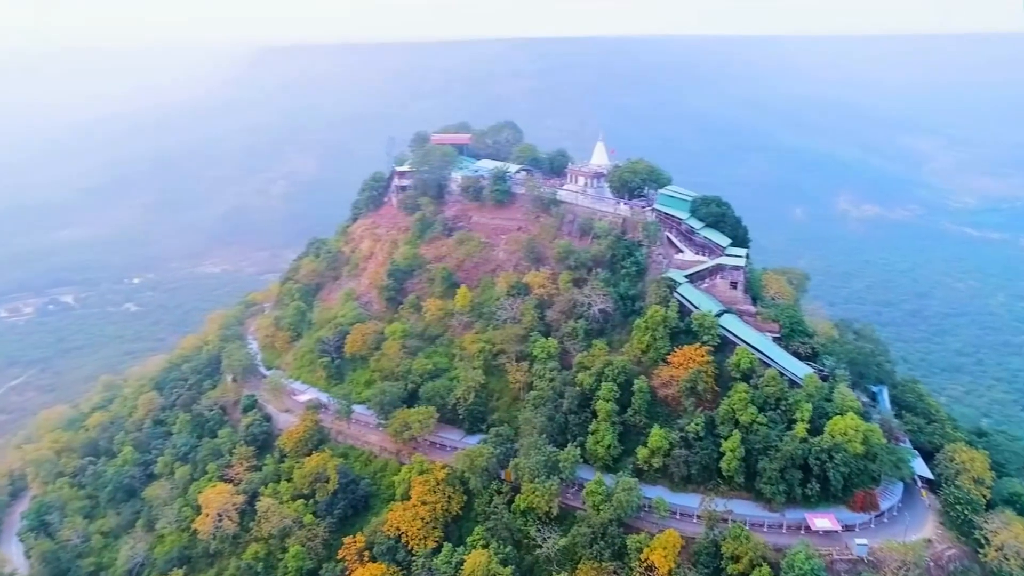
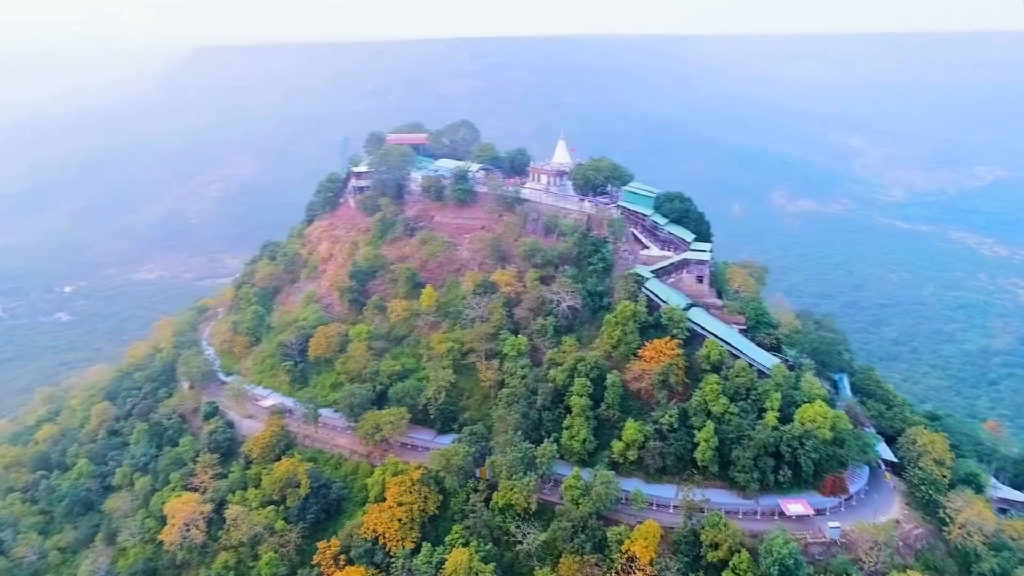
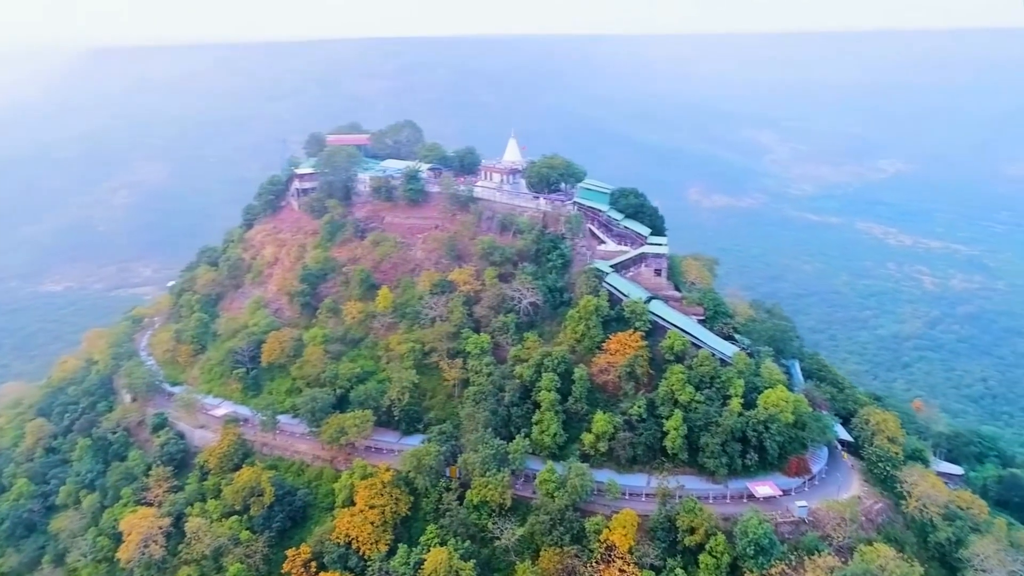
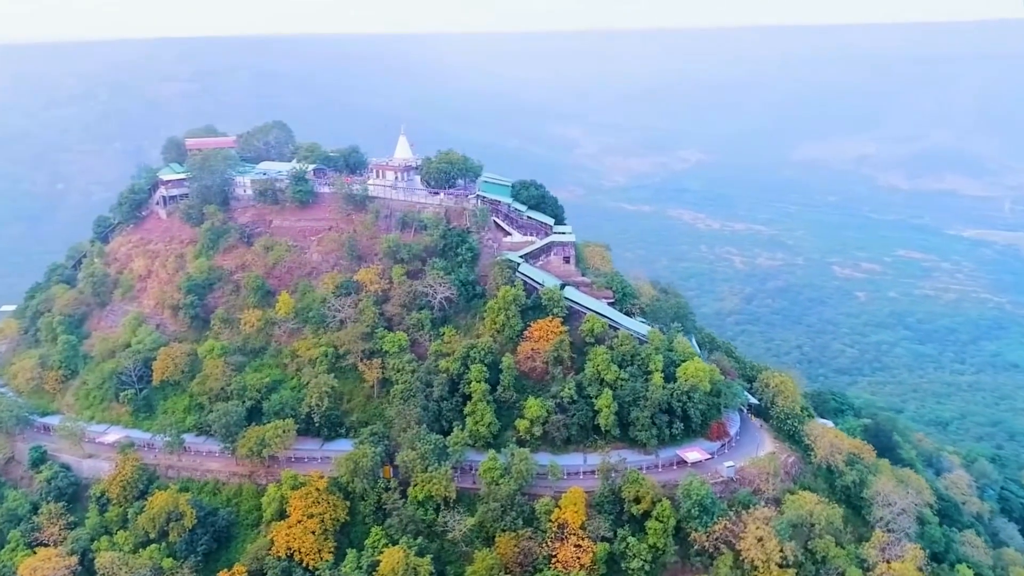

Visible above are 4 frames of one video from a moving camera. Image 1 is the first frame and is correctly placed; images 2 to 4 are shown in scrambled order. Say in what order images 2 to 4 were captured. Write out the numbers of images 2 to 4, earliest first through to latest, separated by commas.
2, 3, 4
